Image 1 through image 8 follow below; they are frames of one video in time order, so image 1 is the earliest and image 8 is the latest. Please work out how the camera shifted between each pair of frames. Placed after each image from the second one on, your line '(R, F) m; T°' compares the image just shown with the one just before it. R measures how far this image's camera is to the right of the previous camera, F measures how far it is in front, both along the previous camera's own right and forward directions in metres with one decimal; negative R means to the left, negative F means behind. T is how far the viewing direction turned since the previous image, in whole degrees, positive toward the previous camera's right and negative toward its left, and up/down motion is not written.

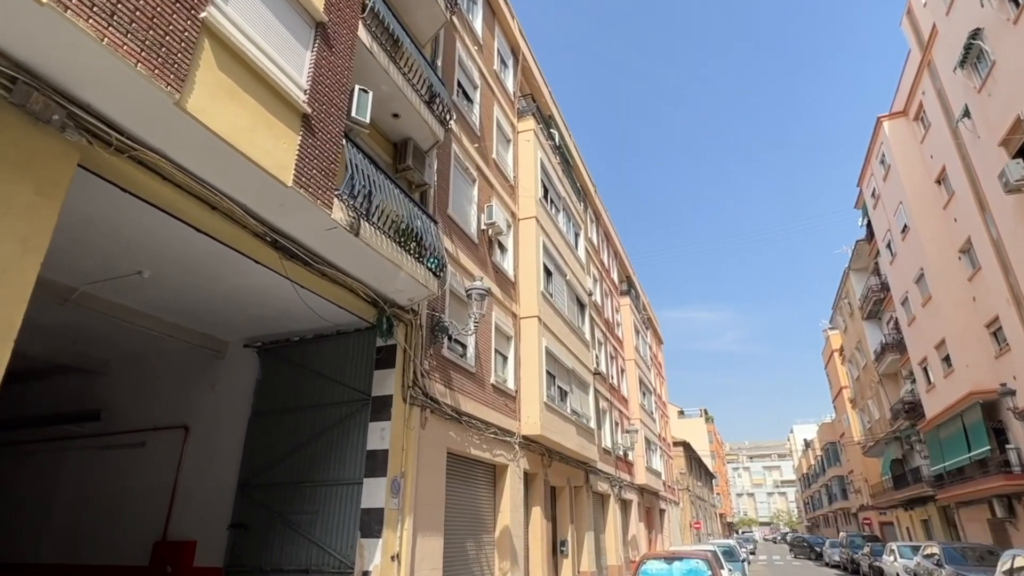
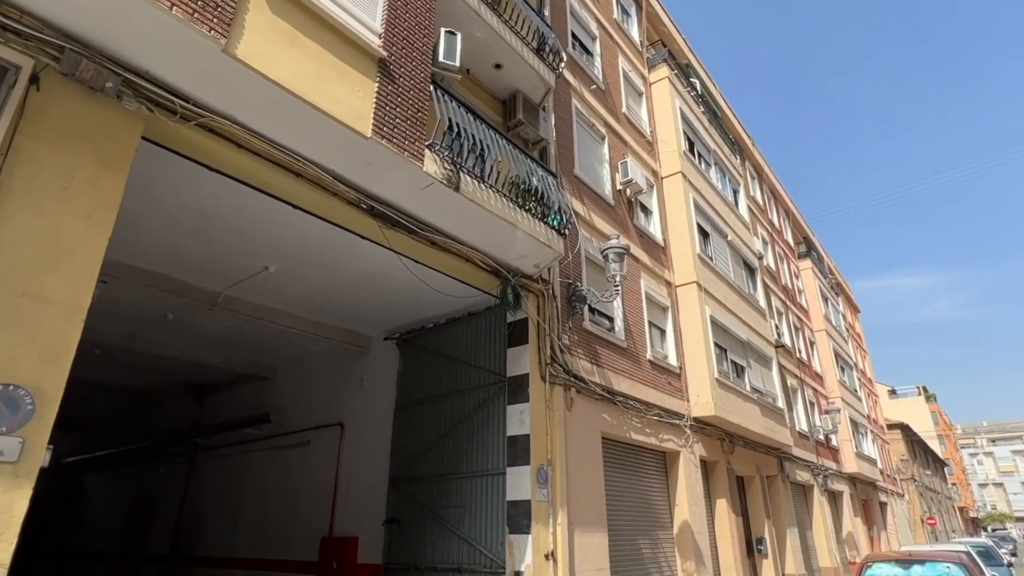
(+0.2, +1.1) m; -16°
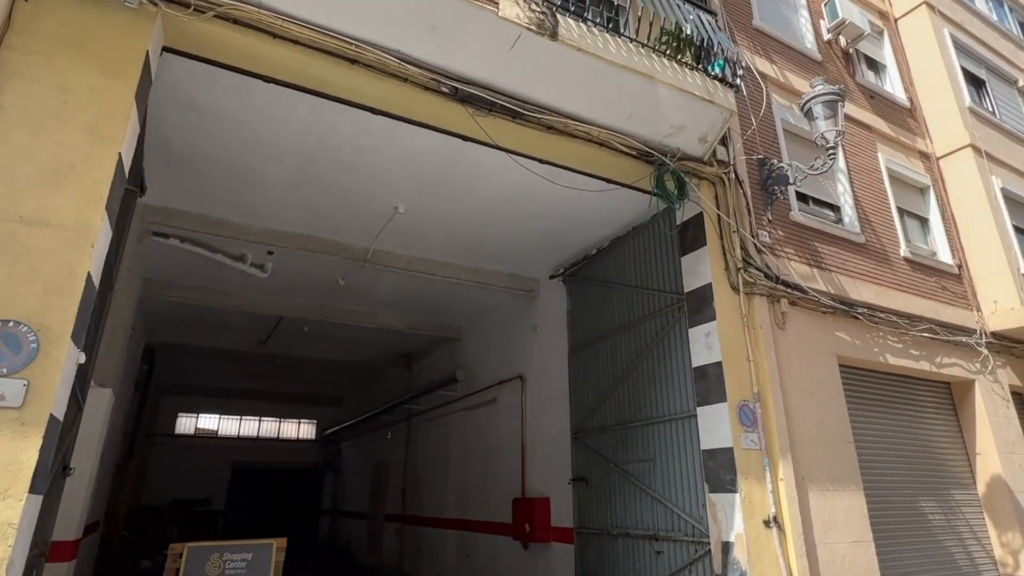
(+0.5, +1.4) m; -22°
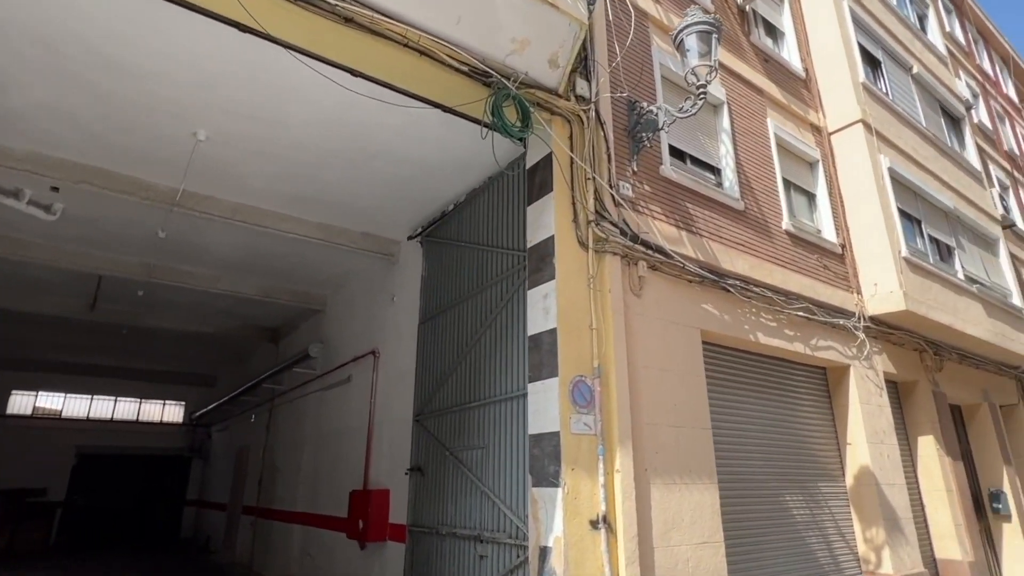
(+1.0, +0.9) m; +7°
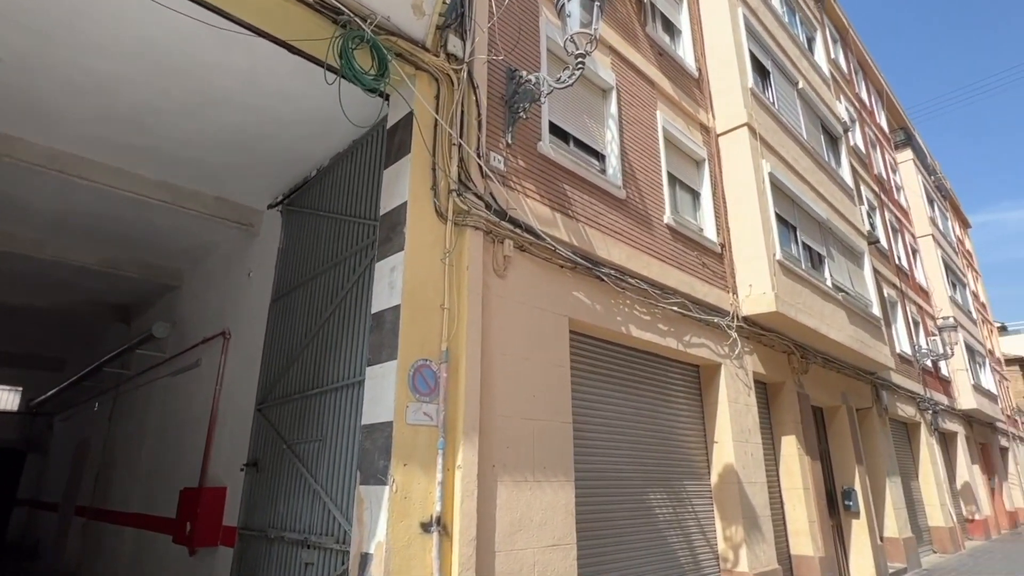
(+0.4, +0.4) m; +9°
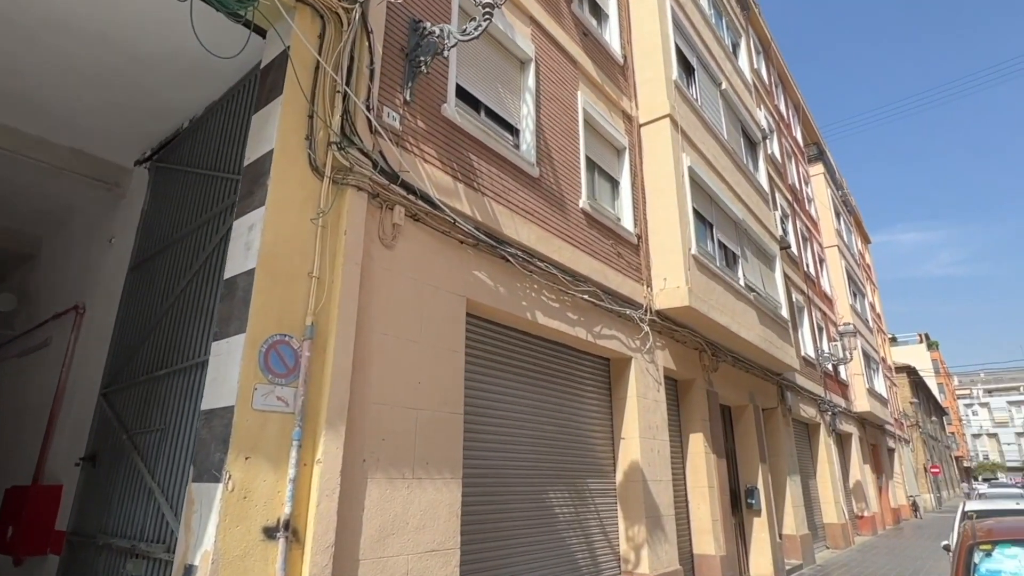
(+0.3, +0.4) m; +7°
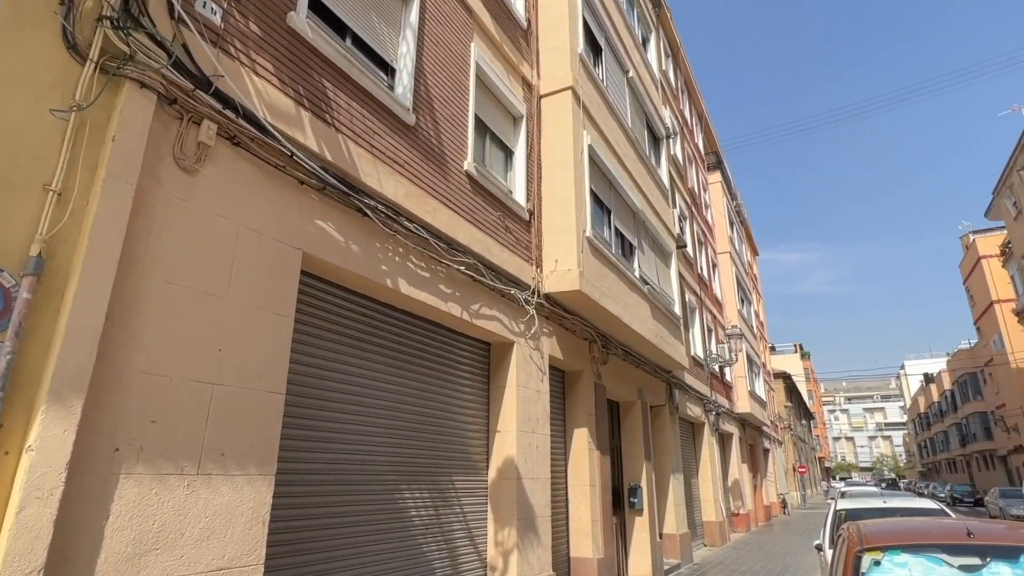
(+0.4, +0.7) m; +9°
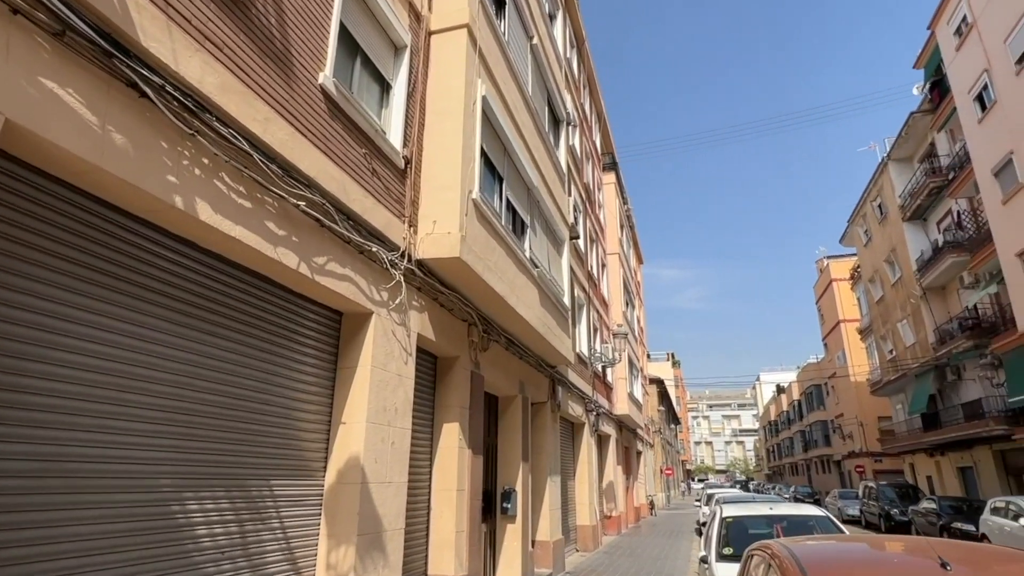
(+0.2, +1.0) m; +11°
